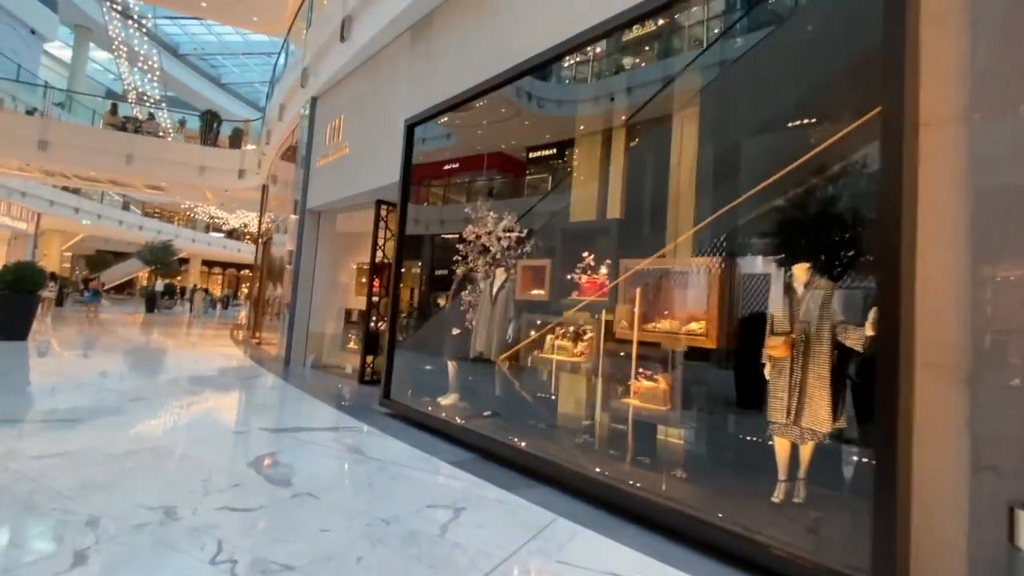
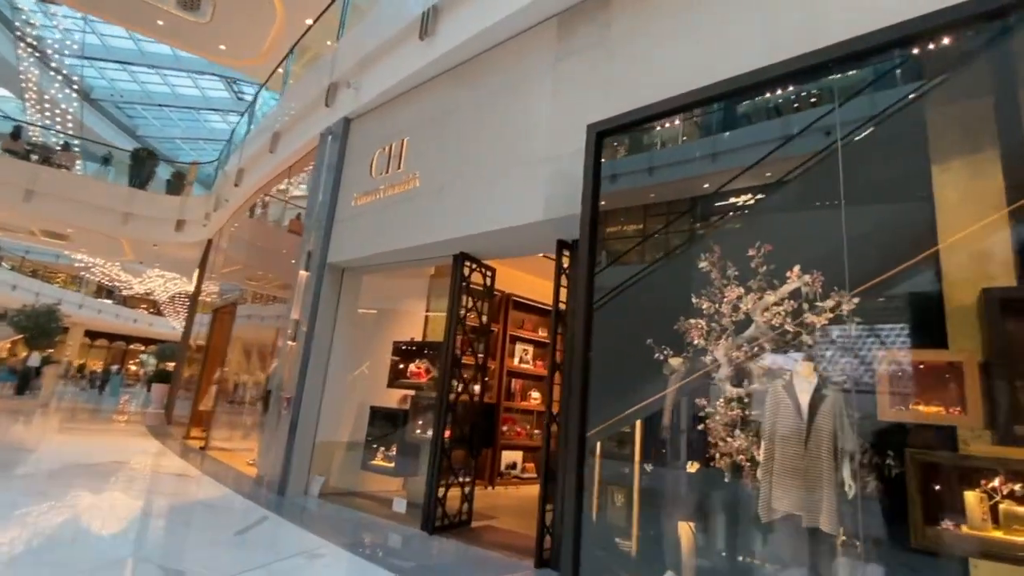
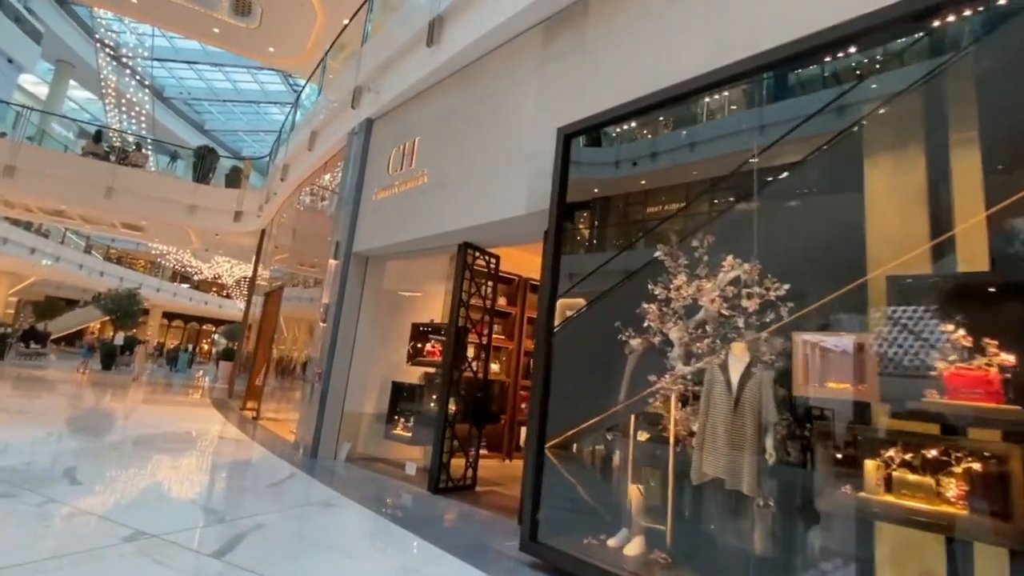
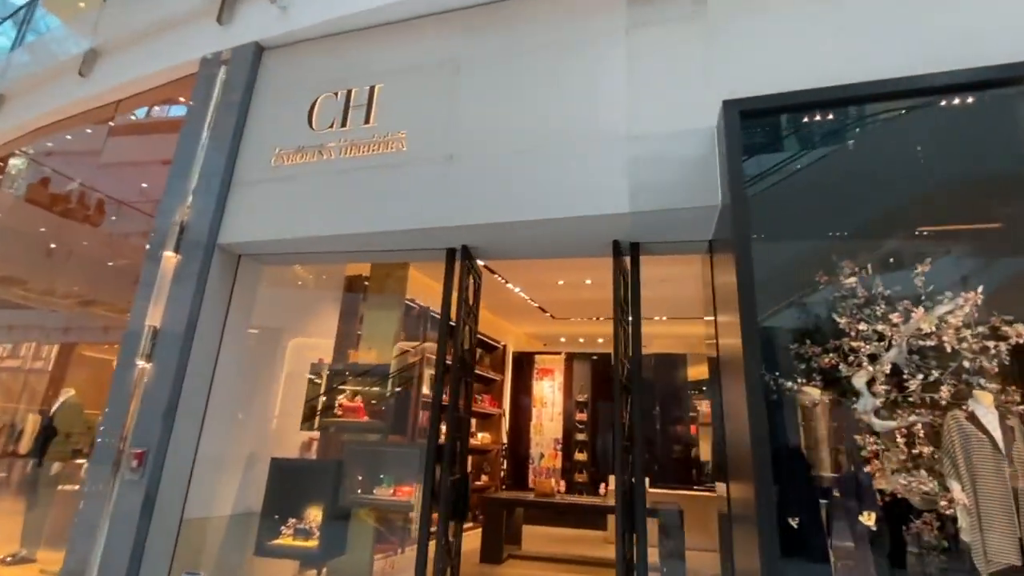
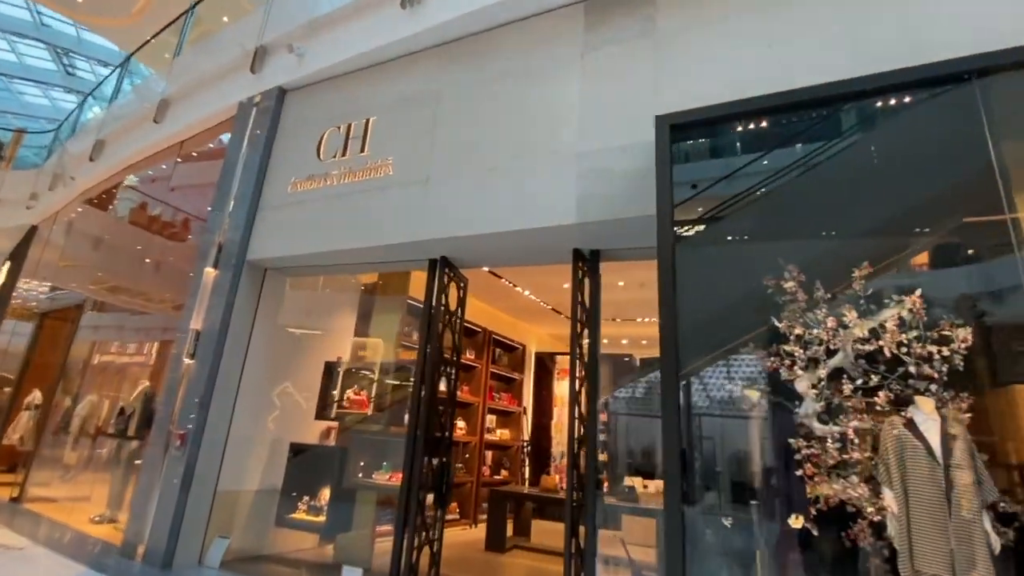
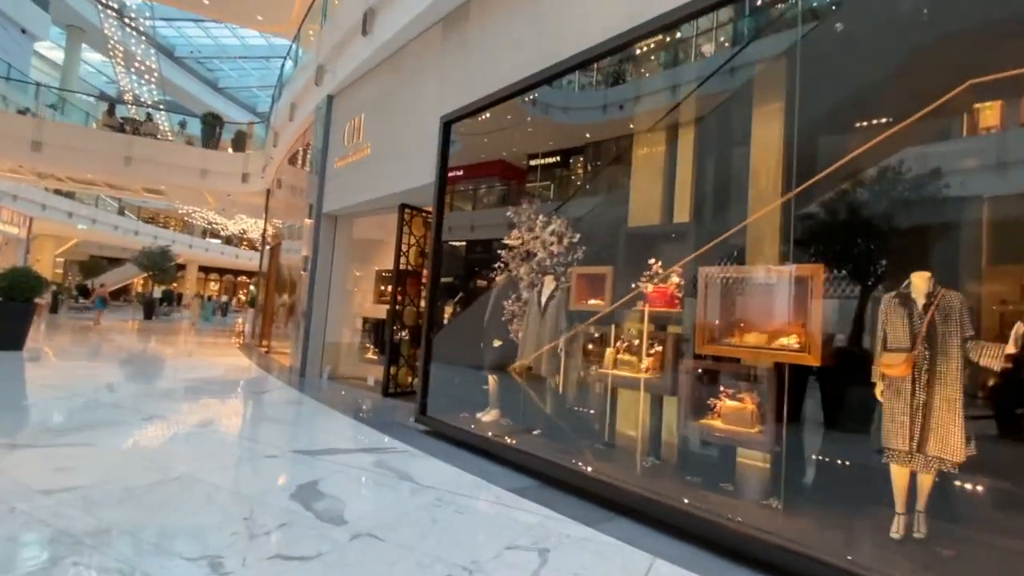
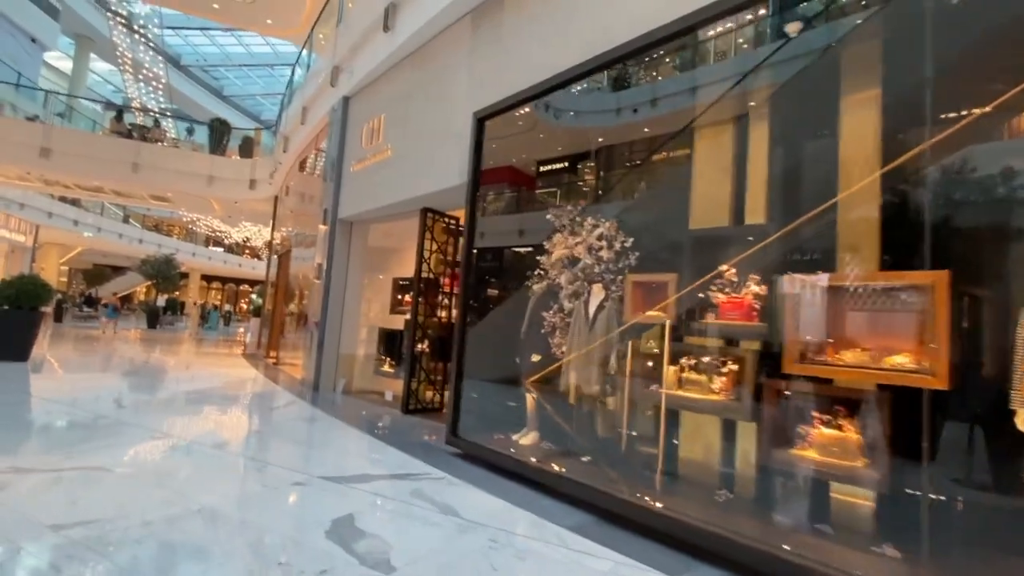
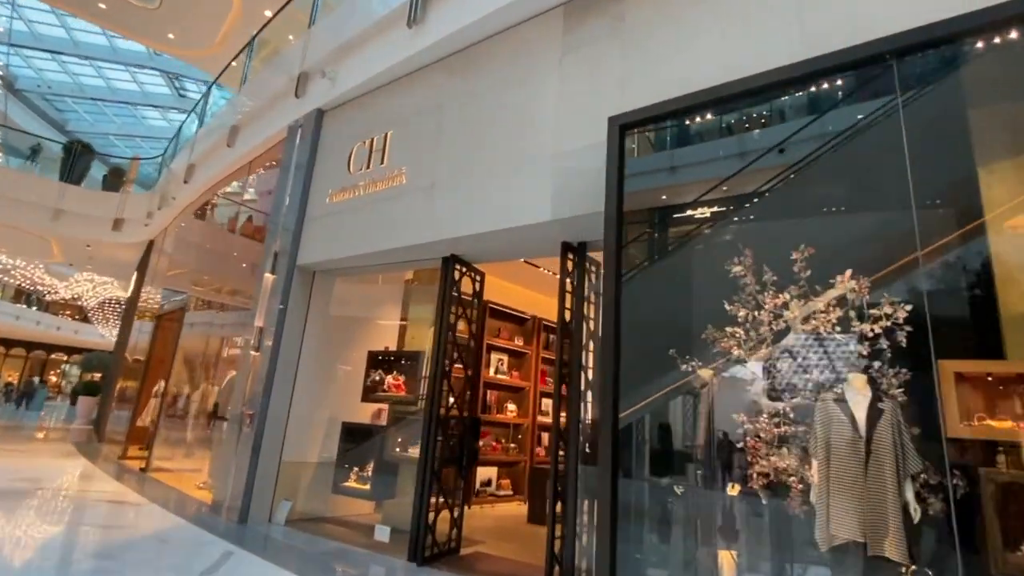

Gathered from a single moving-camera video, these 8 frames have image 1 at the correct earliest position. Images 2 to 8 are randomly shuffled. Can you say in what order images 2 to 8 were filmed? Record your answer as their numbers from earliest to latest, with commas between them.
6, 7, 3, 2, 8, 5, 4
